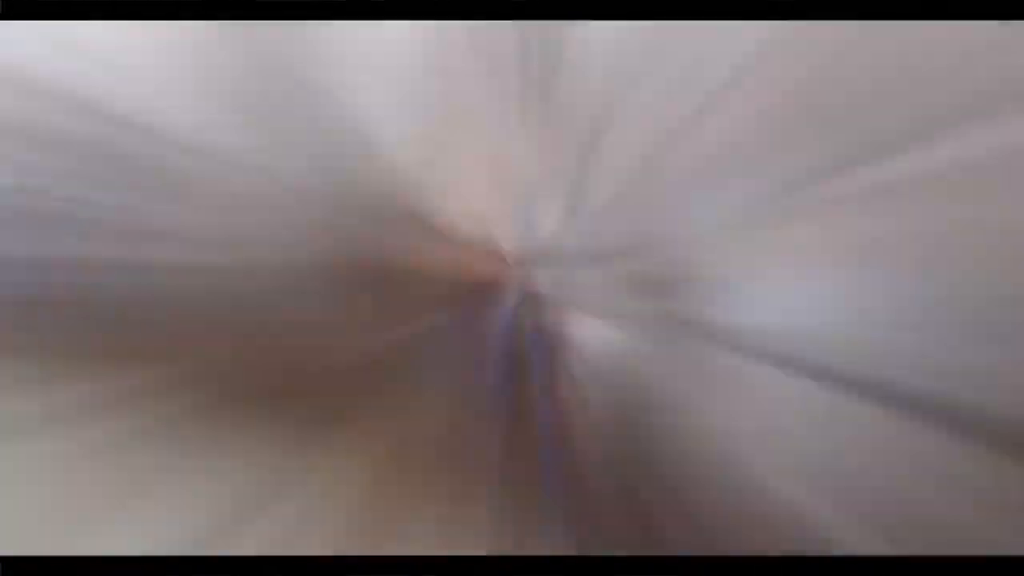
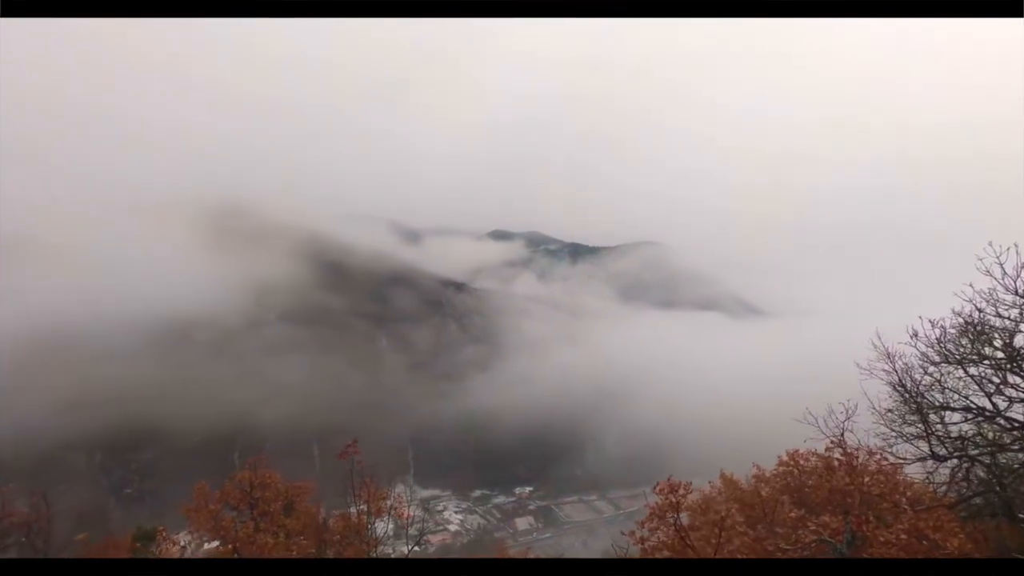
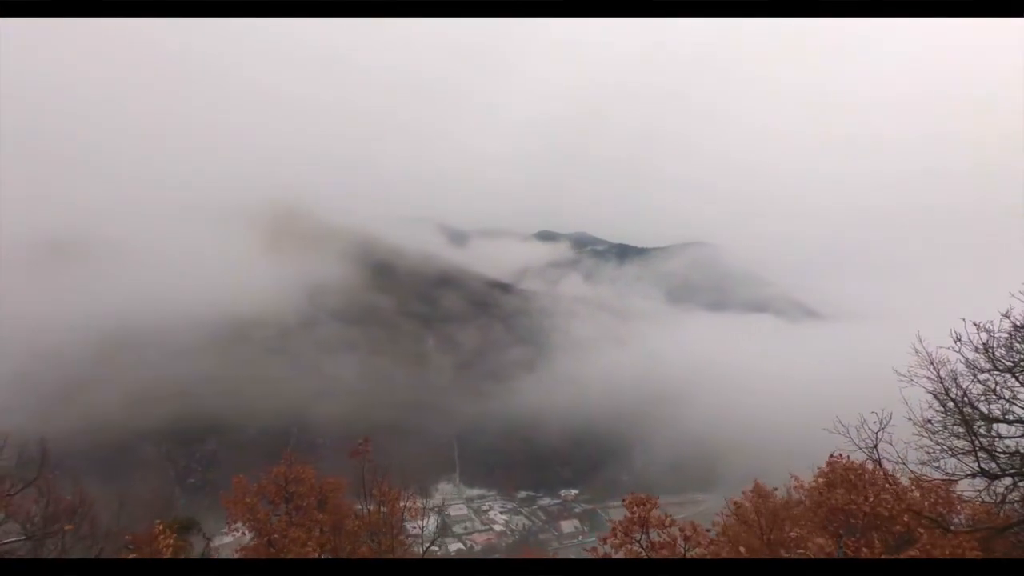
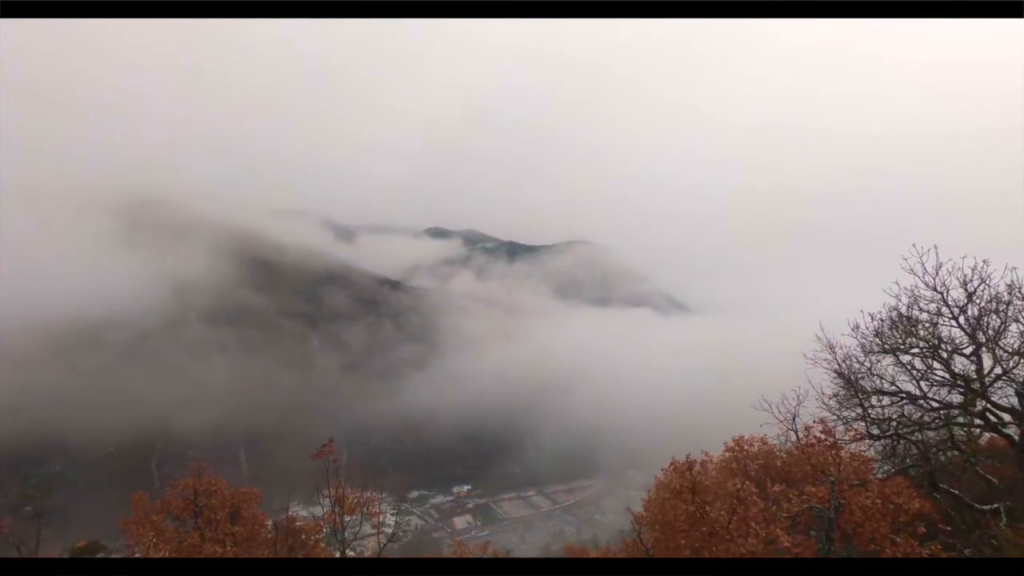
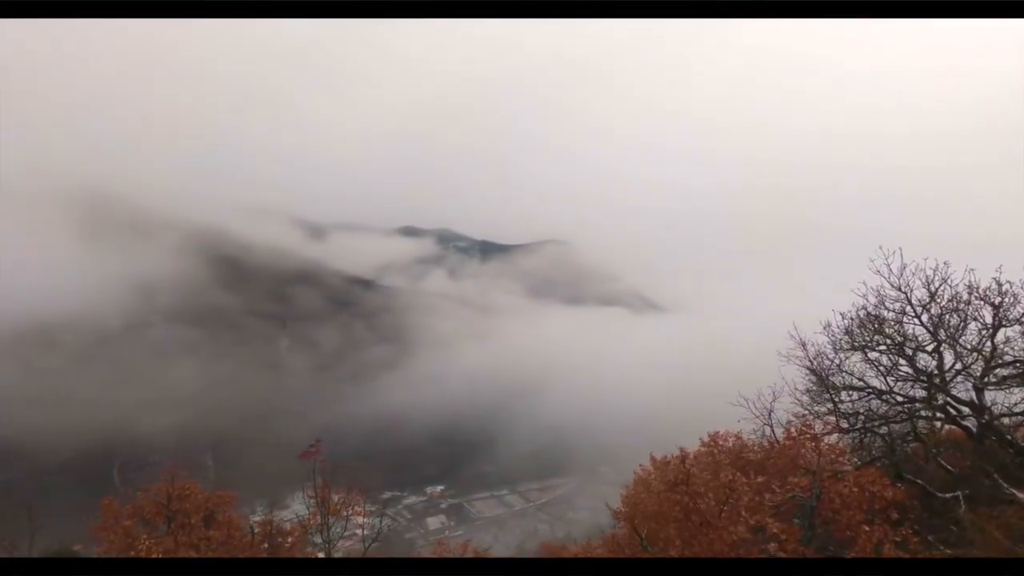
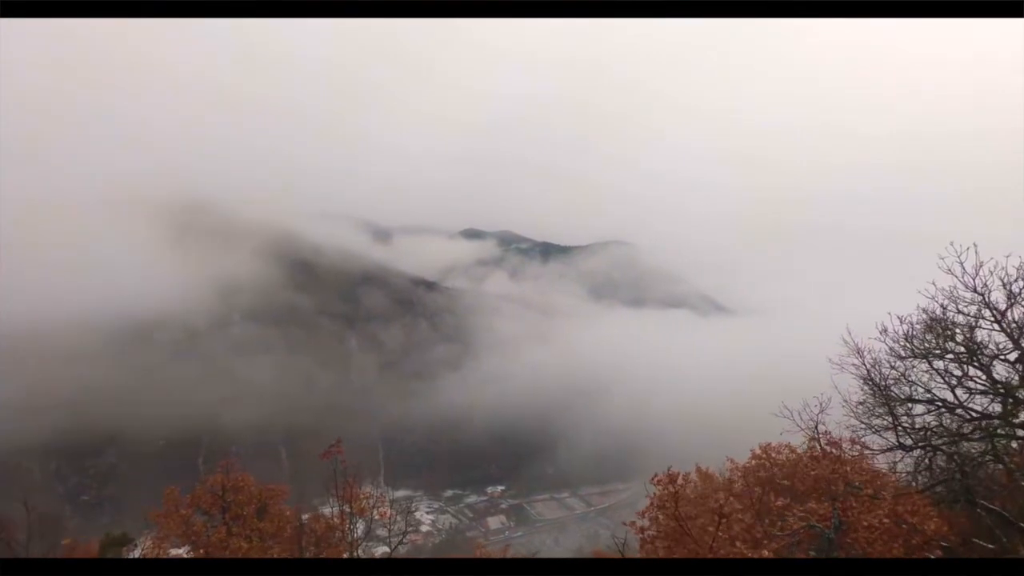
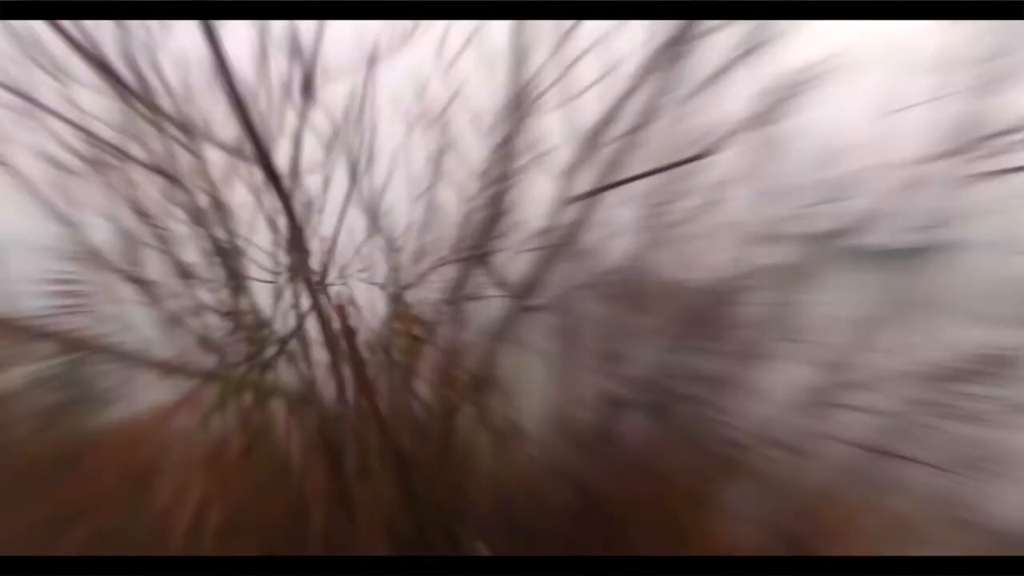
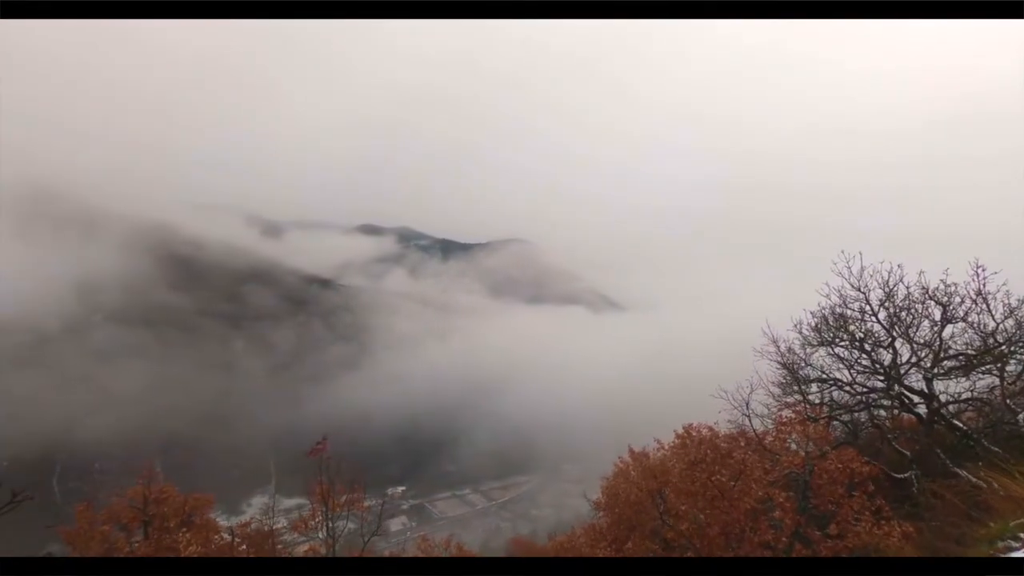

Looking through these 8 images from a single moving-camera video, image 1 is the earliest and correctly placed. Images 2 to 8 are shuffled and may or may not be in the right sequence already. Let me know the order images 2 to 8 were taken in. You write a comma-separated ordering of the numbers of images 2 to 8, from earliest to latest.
7, 8, 5, 4, 6, 2, 3
